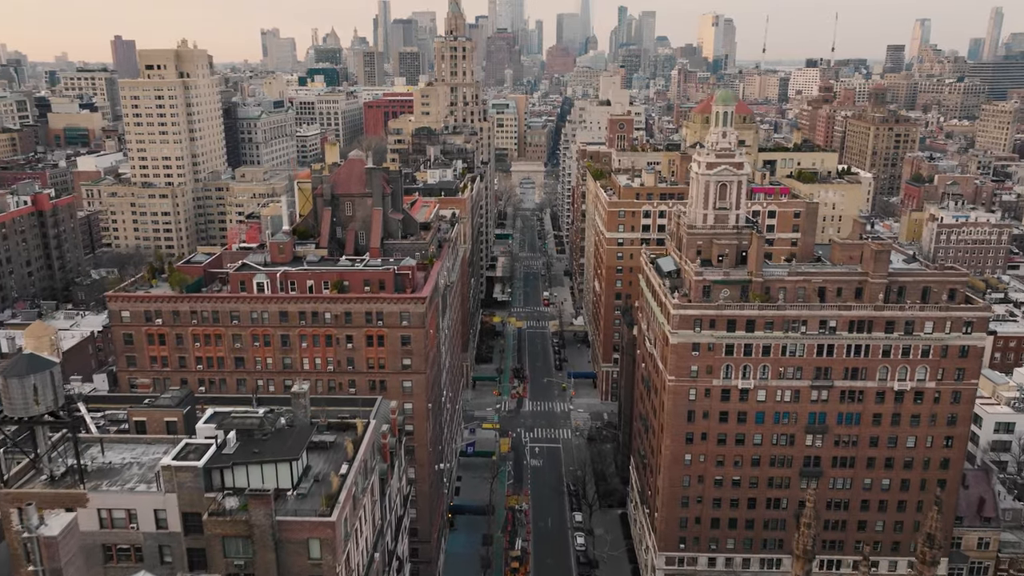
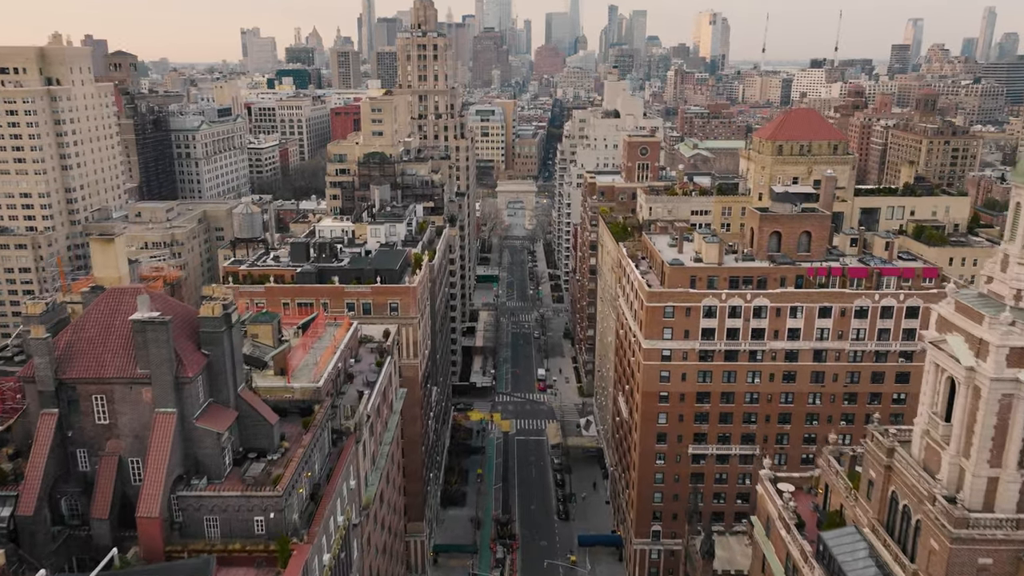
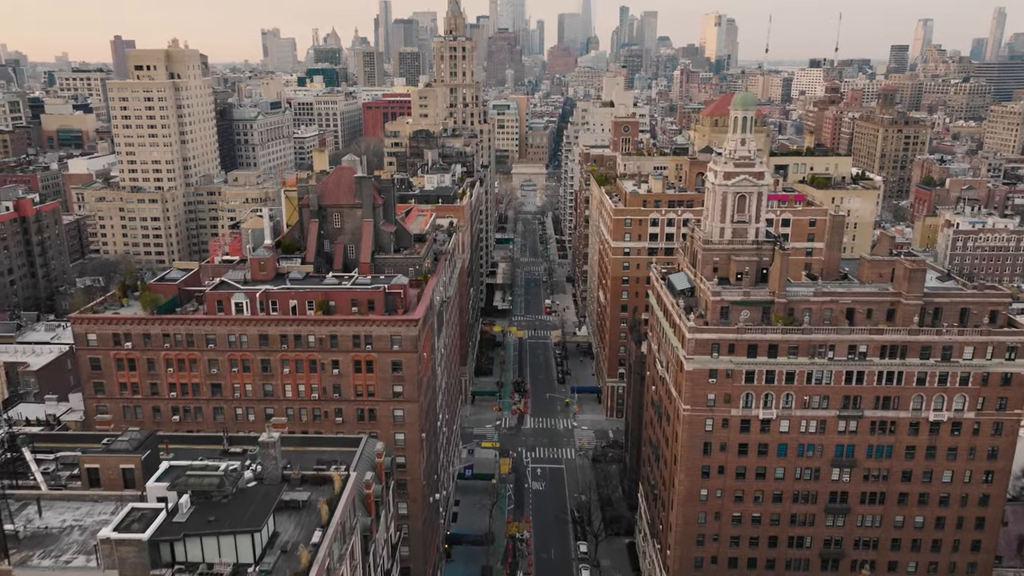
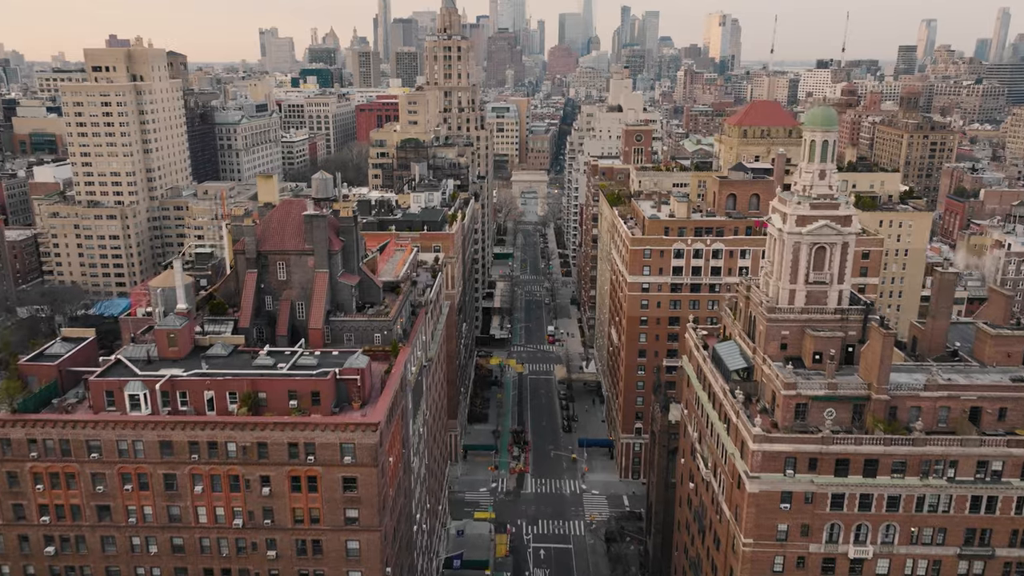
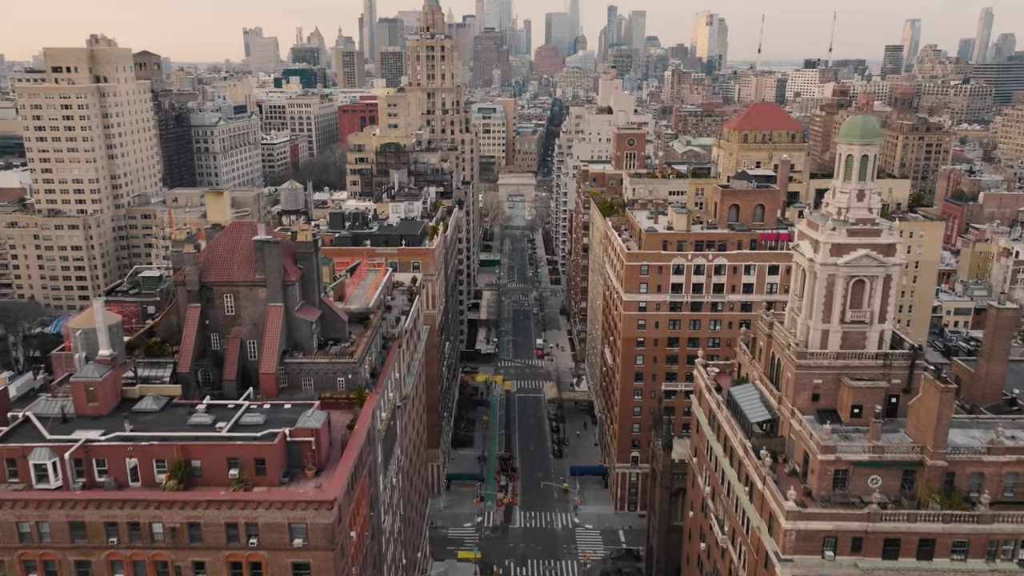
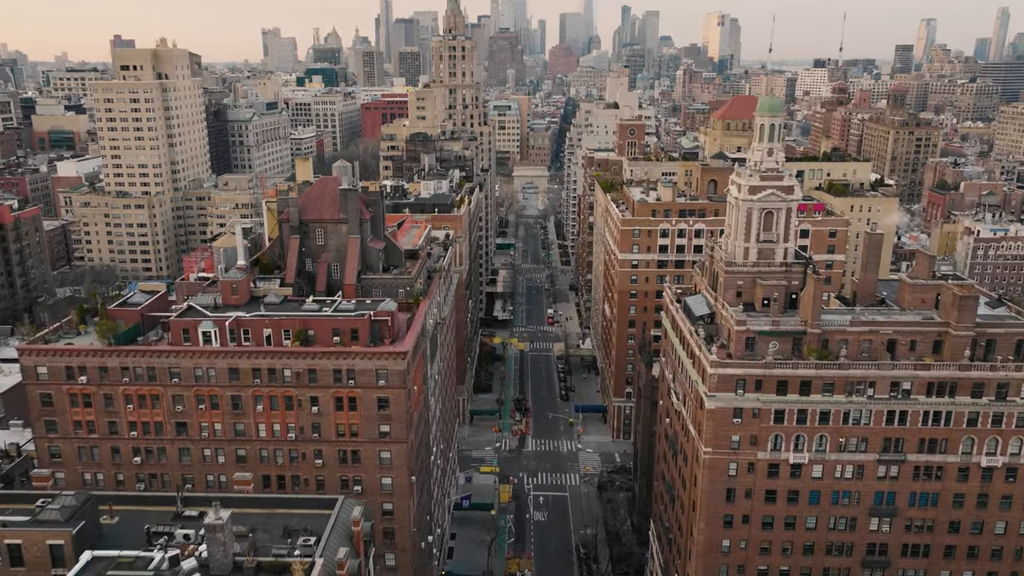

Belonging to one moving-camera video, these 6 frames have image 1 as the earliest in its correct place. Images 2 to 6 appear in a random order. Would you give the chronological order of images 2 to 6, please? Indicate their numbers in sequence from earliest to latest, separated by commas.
3, 6, 4, 5, 2
